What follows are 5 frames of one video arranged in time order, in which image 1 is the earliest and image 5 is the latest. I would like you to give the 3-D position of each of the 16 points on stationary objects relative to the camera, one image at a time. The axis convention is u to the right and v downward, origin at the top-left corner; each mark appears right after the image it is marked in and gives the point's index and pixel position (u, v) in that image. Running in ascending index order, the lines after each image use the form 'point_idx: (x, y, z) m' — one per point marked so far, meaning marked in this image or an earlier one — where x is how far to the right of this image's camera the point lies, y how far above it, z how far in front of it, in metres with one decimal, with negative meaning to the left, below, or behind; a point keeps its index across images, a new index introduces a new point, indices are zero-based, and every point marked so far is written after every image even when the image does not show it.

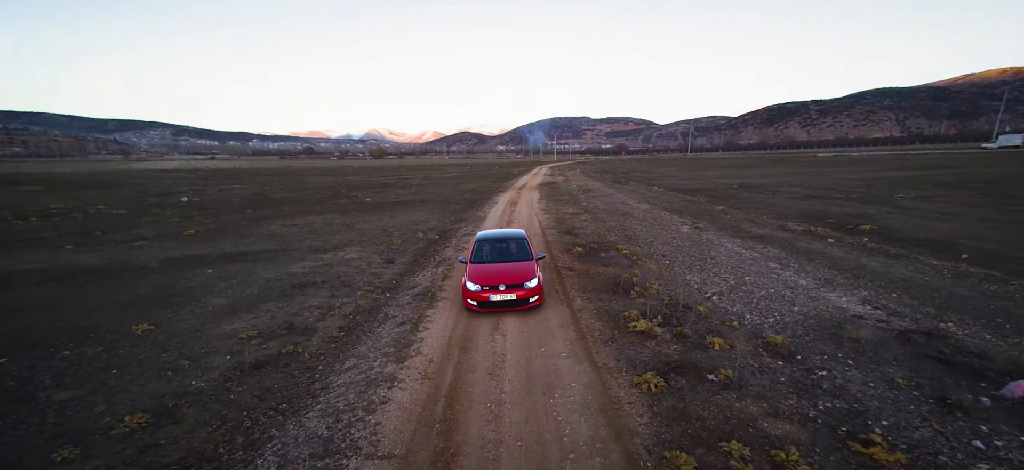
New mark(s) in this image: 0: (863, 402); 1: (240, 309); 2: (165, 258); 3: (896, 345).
0: (+5.7, -2.7, +5.8) m
1: (-7.7, -2.1, +10.2) m
2: (-14.7, -1.0, +15.2) m
3: (+7.8, -2.2, +7.3) m
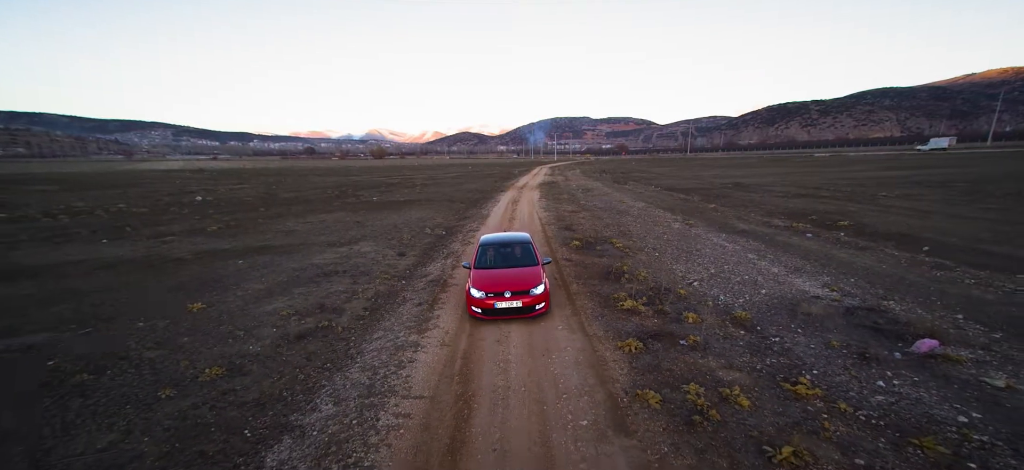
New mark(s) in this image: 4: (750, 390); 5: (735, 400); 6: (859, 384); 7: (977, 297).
0: (+5.8, -2.4, +7.2) m
1: (-7.6, -1.9, +11.6) m
2: (-14.5, -0.7, +16.6) m
3: (+7.9, -2.0, +8.7) m
4: (+4.2, -2.7, +6.3) m
5: (+3.7, -2.7, +6.0) m
6: (+6.0, -2.6, +6.2) m
7: (+12.2, -1.6, +9.5) m
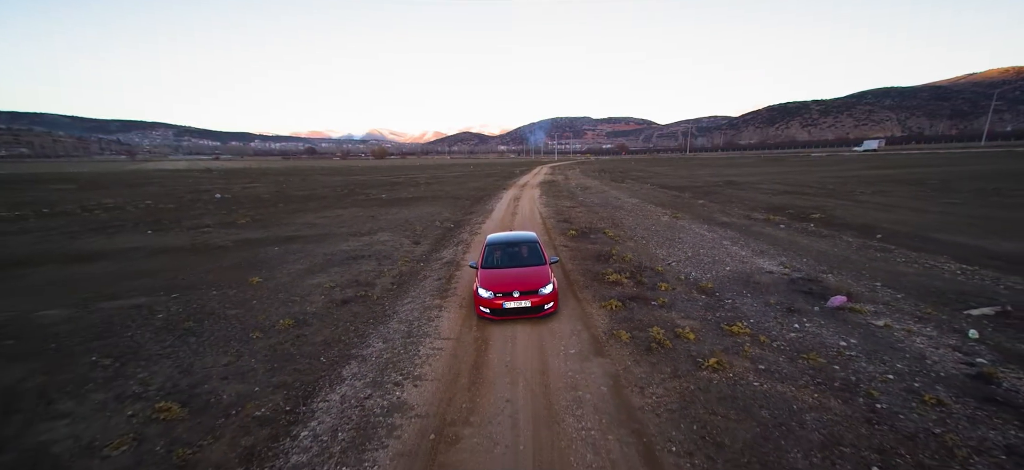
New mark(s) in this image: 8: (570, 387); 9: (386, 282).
0: (+6.0, -1.9, +9.2) m
1: (-7.5, -1.4, +13.6) m
2: (-14.4, -0.2, +18.6) m
3: (+8.1, -1.5, +10.7) m
4: (+4.3, -2.2, +8.3) m
5: (+3.8, -2.2, +8.0) m
6: (+6.2, -2.1, +8.3) m
7: (+12.4, -1.1, +11.5) m
8: (+1.0, -2.7, +6.6) m
9: (-4.5, -1.7, +12.8) m
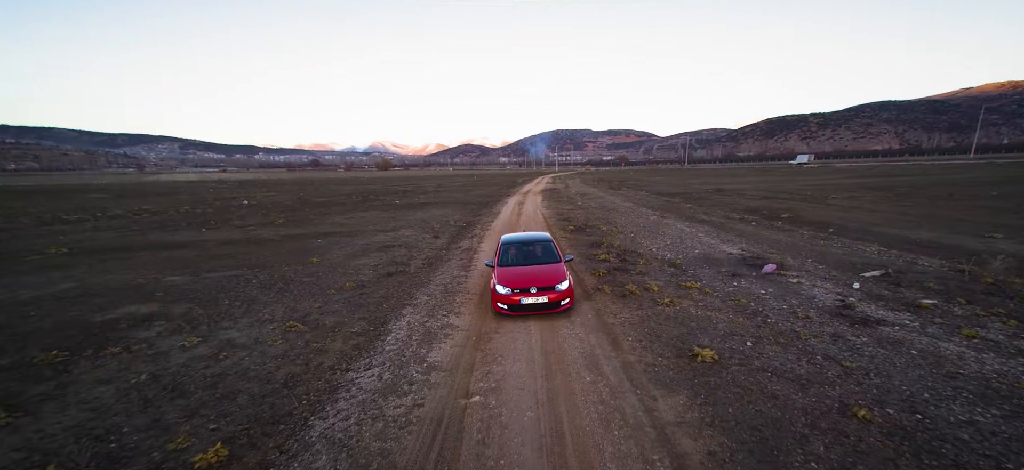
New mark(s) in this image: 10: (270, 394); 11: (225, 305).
0: (+6.3, -1.4, +12.1) m
1: (-7.1, -1.0, +16.6) m
2: (-14.0, 0.0, +21.6) m
3: (+8.5, -1.0, +13.6) m
4: (+4.7, -1.6, +11.2) m
5: (+4.2, -1.6, +10.9) m
6: (+6.5, -1.5, +11.1) m
7: (+12.7, -0.6, +14.4) m
8: (+1.4, -2.1, +9.4) m
9: (-4.1, -1.2, +15.7) m
10: (-4.2, -2.8, +6.3) m
11: (-7.9, -1.9, +10.0) m
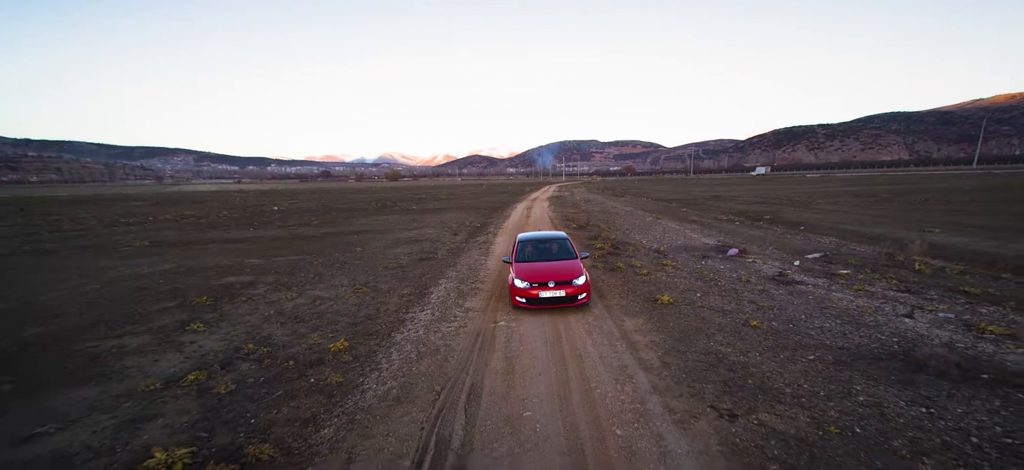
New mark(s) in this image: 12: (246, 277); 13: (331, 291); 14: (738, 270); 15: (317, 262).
0: (+6.8, -1.0, +14.8) m
1: (-6.5, -0.7, +19.6) m
2: (-13.3, +0.1, +24.8) m
3: (+8.9, -0.7, +16.3) m
4: (+5.1, -1.2, +13.9) m
5: (+4.6, -1.2, +13.6) m
6: (+7.0, -1.1, +13.8) m
7: (+13.3, -0.3, +17.0) m
8: (+1.8, -1.7, +12.2) m
9: (-3.6, -1.0, +18.6) m
10: (-3.9, -2.2, +9.2) m
11: (-7.5, -1.5, +12.9) m
12: (-9.4, -1.5, +12.8) m
13: (-5.8, -1.8, +11.4) m
14: (+7.8, -1.3, +12.3) m
15: (-8.4, -1.2, +15.4) m
